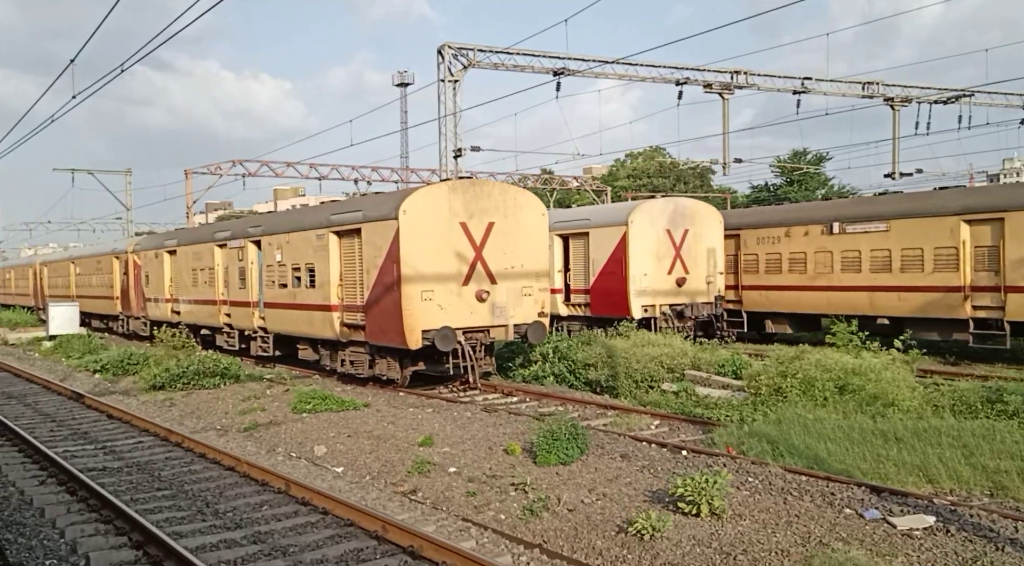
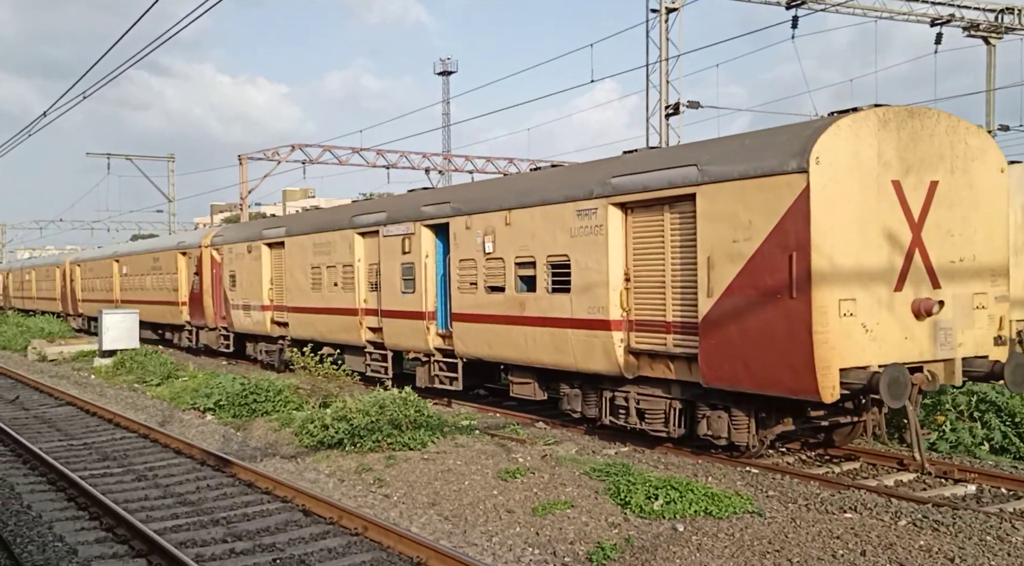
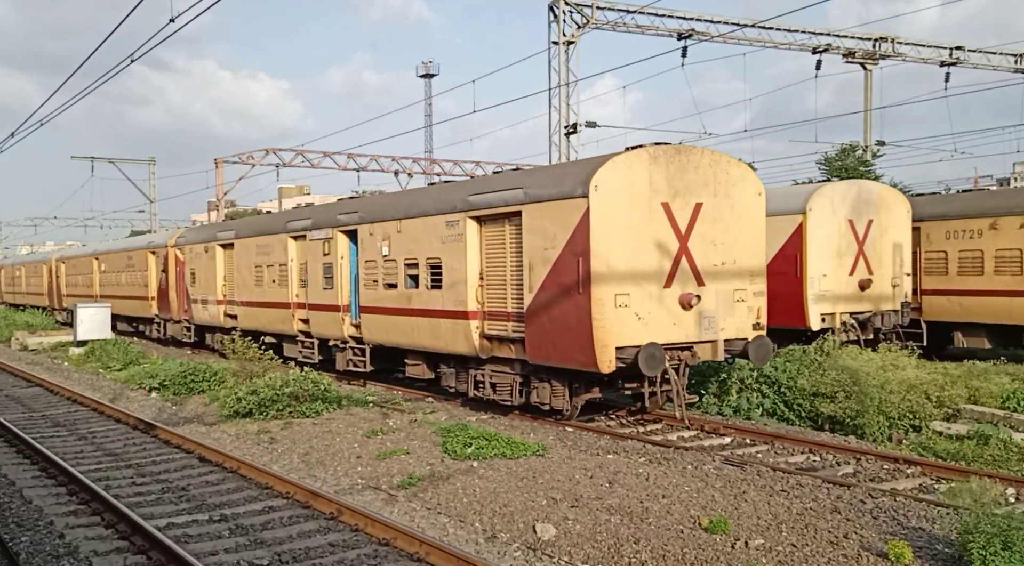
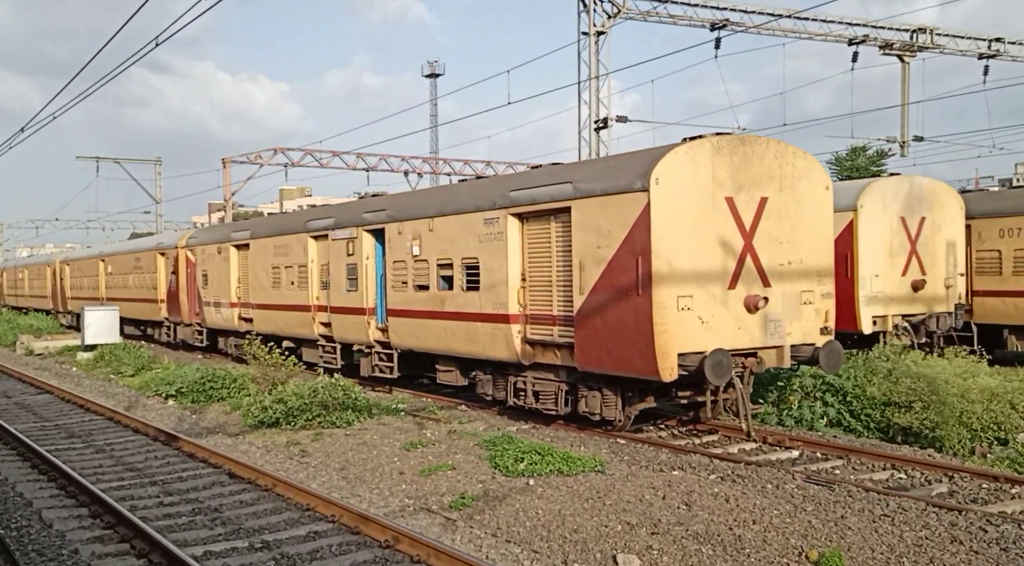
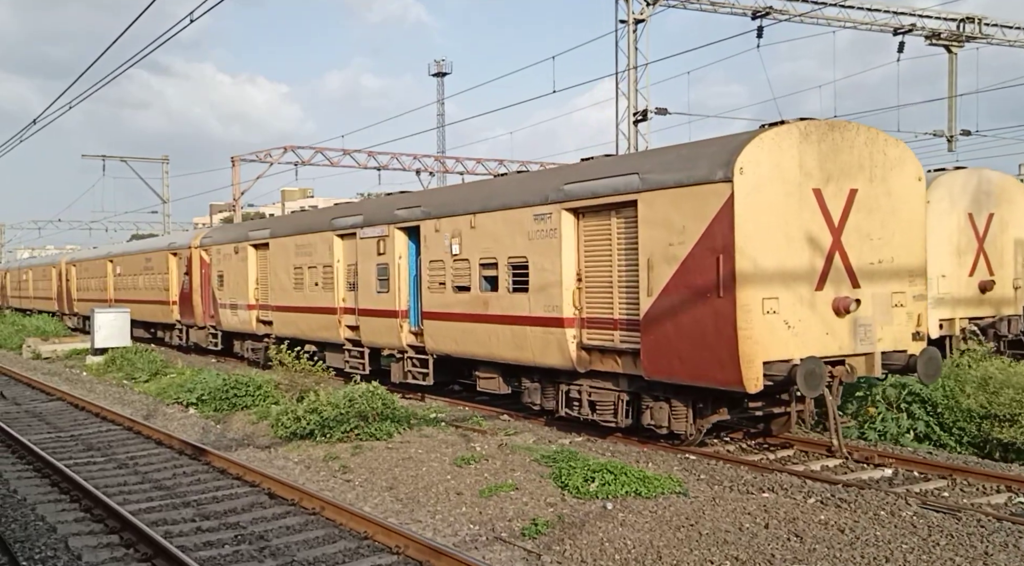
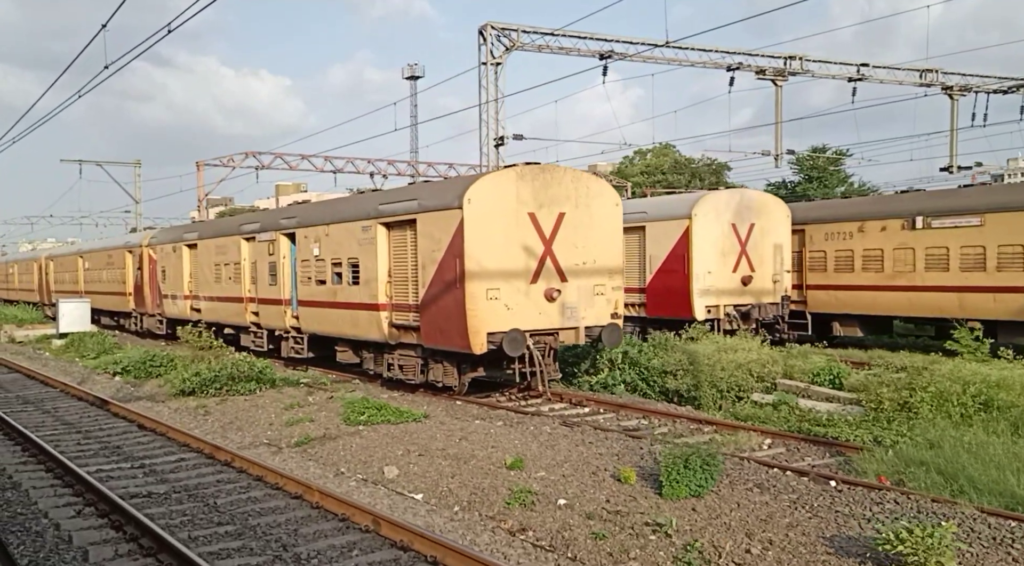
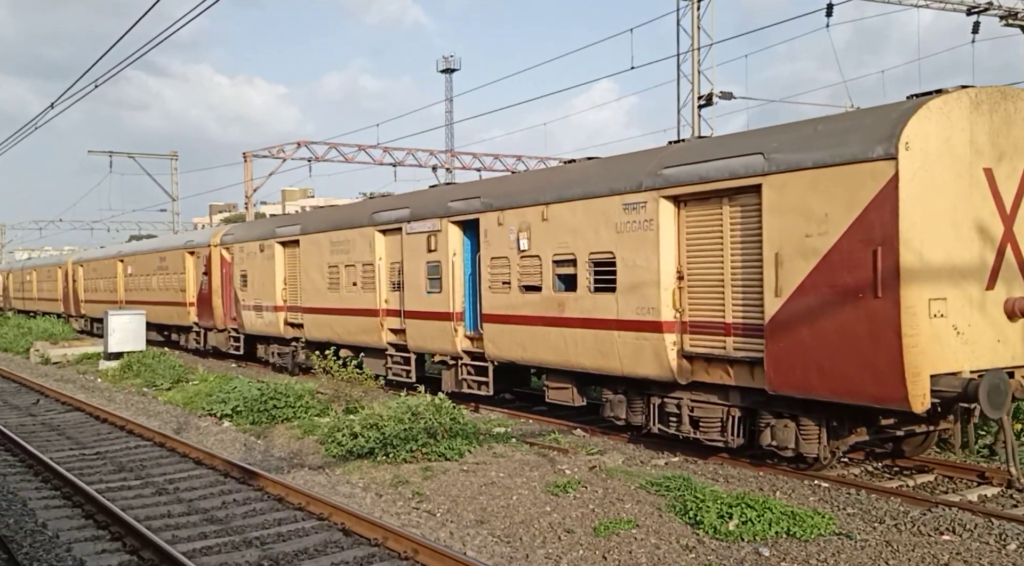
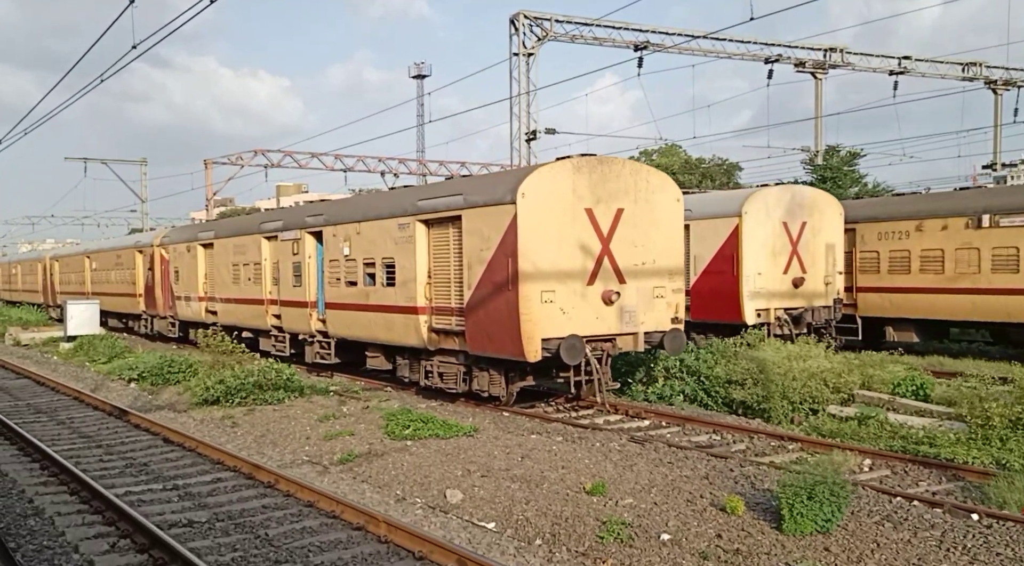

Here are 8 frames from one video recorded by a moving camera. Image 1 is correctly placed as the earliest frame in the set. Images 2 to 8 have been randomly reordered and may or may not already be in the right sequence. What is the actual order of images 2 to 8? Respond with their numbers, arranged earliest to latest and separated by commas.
6, 8, 3, 4, 5, 2, 7
